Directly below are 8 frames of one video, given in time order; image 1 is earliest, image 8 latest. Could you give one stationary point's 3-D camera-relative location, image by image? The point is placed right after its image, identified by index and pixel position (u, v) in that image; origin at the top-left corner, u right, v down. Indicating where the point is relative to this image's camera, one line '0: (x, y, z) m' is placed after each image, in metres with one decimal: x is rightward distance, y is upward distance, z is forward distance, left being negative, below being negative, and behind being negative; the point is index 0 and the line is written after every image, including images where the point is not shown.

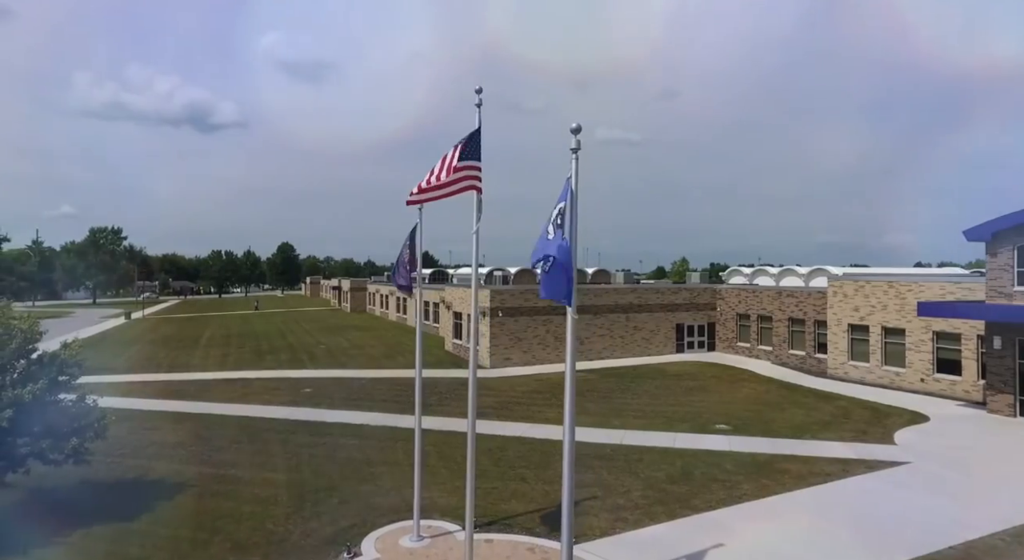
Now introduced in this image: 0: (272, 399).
0: (-6.9, -3.4, +18.9) m
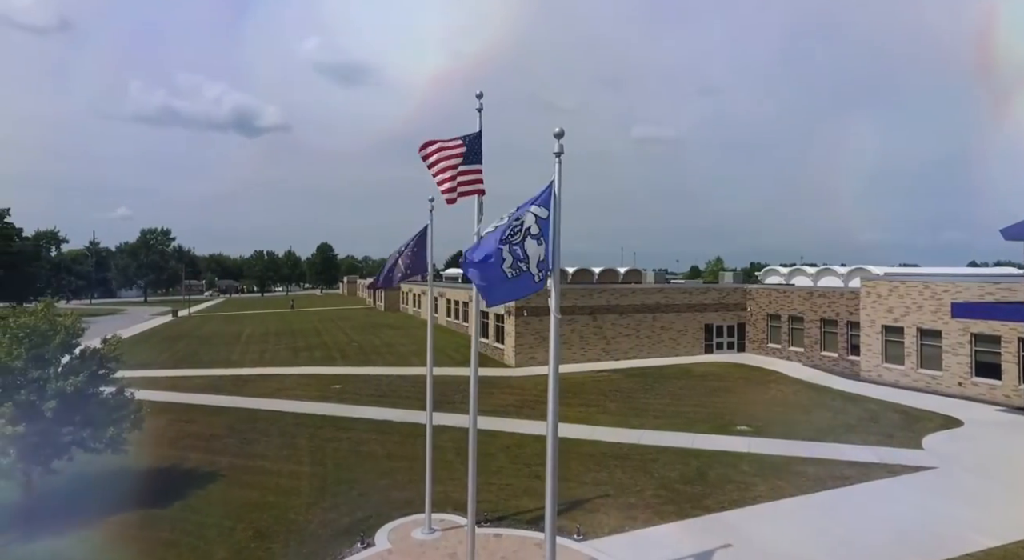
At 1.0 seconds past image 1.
0: (-6.3, -3.4, +19.6) m
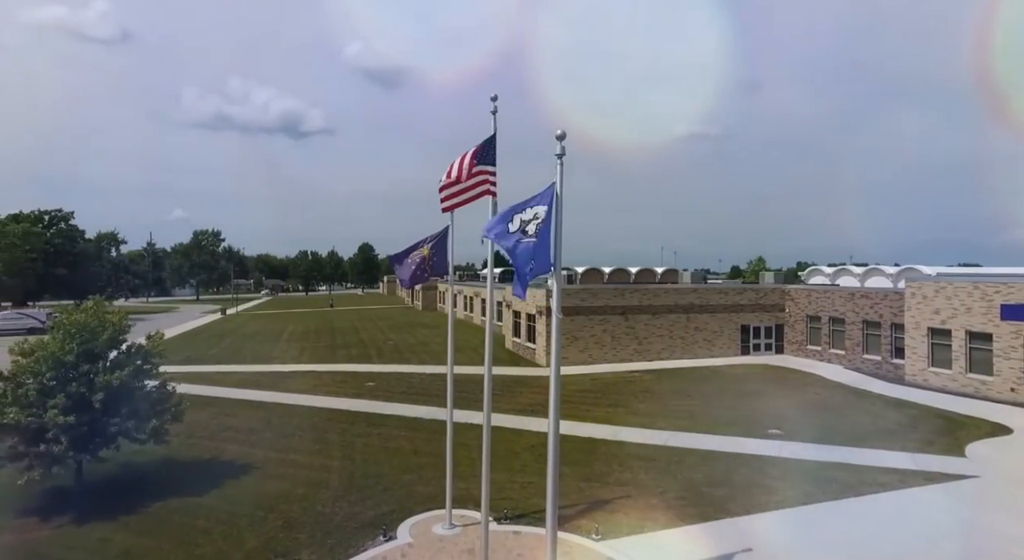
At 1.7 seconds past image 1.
0: (-5.4, -3.4, +20.2) m
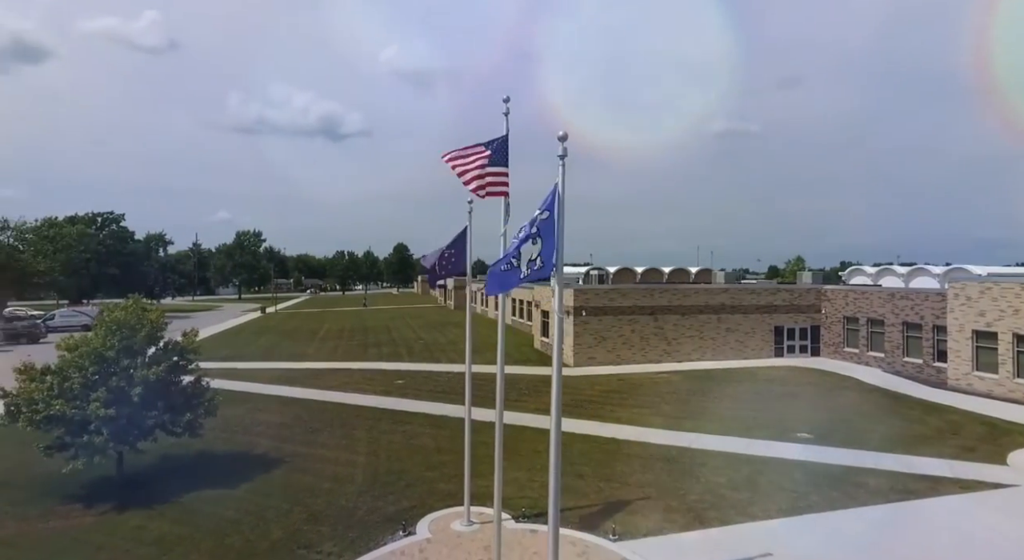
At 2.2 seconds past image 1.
0: (-4.6, -3.4, +20.7) m
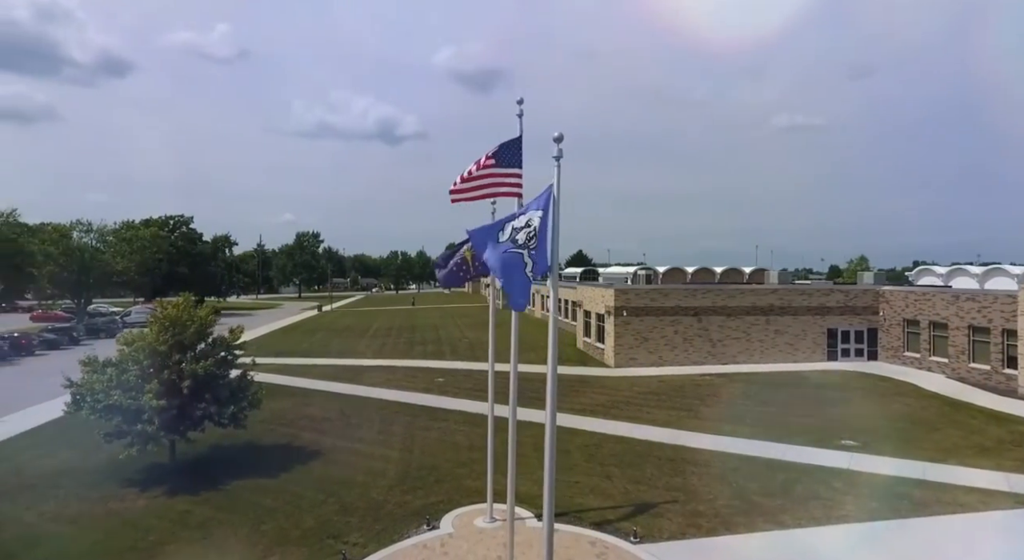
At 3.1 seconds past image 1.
0: (-3.3, -3.4, +21.2) m
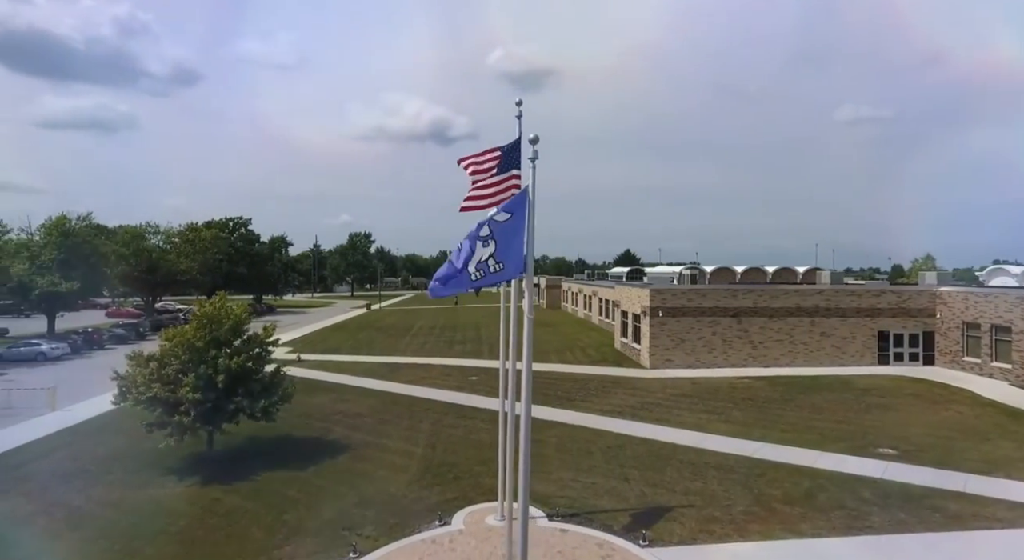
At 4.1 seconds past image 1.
0: (-2.3, -3.4, +21.5) m
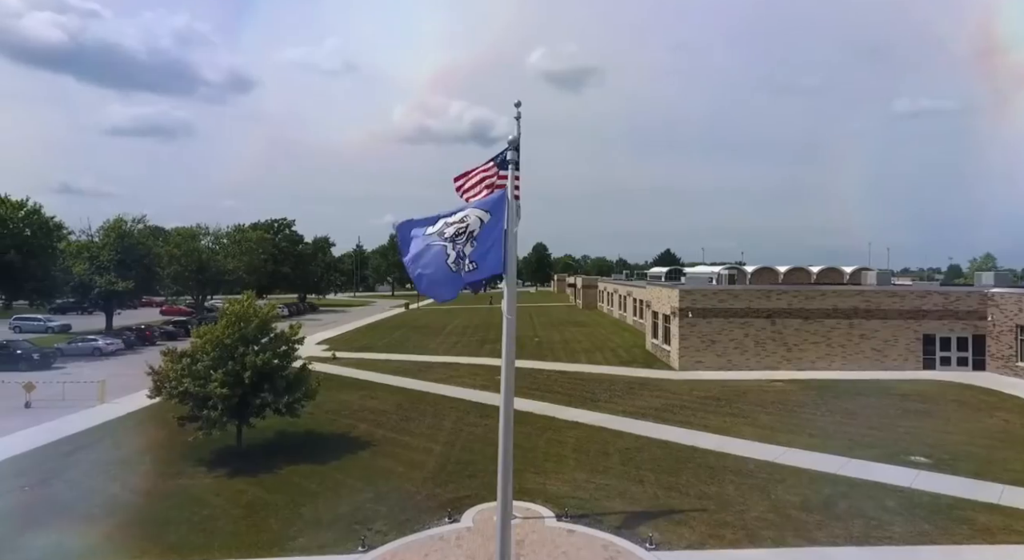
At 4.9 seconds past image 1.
0: (-1.4, -3.3, +21.7) m
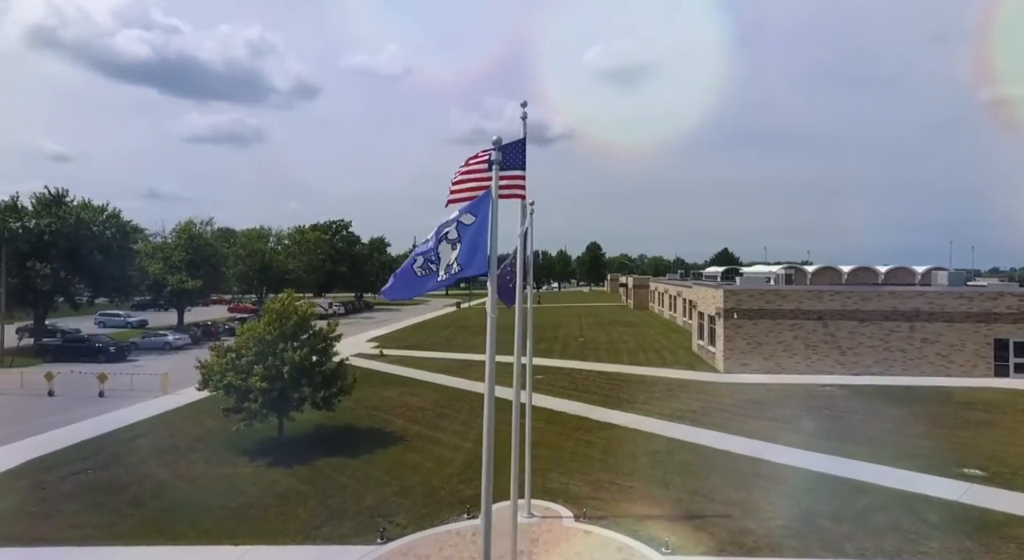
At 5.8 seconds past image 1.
0: (-0.1, -3.3, +21.7) m
